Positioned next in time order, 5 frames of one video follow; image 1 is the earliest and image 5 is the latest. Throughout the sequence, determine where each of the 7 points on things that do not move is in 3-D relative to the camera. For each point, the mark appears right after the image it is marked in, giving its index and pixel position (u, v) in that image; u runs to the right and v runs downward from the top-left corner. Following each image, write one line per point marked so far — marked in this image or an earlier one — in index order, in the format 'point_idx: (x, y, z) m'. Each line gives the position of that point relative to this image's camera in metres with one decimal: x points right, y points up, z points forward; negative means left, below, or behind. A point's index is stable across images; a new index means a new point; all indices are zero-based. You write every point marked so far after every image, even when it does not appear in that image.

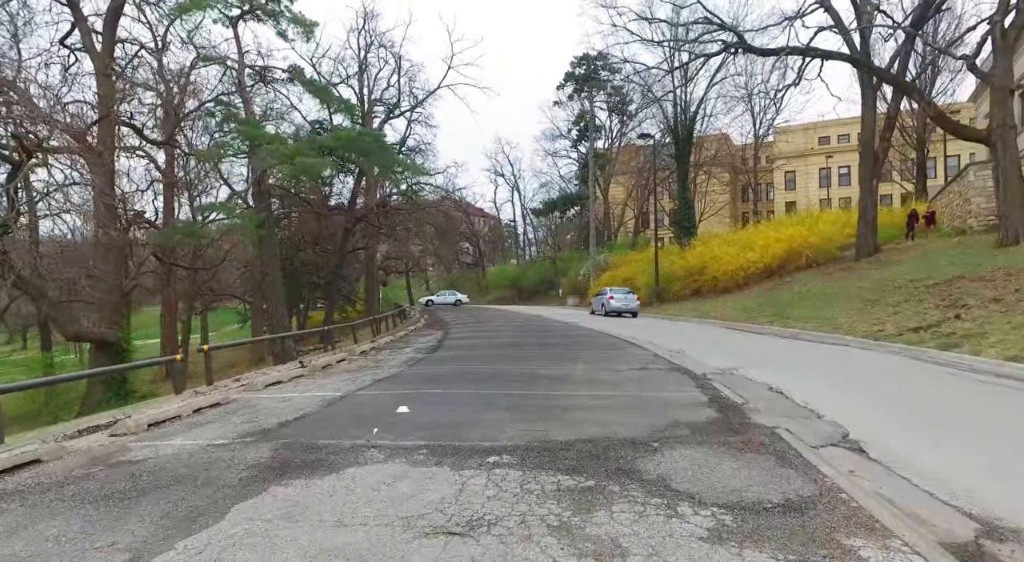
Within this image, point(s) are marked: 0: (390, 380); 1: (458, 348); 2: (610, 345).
0: (-1.8, -1.4, +9.0) m
1: (-1.2, -1.6, +14.2) m
2: (+2.2, -1.4, +13.7) m
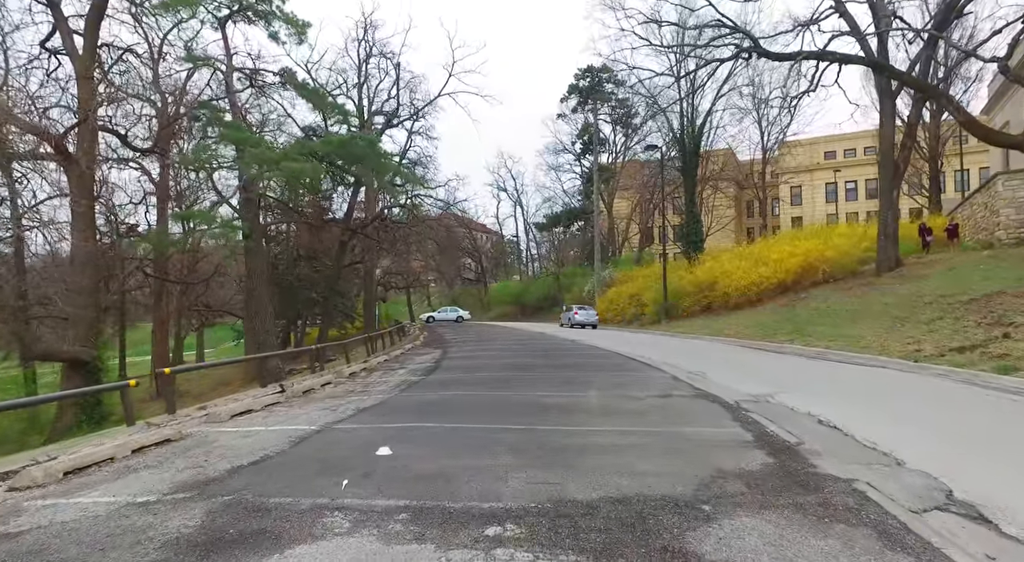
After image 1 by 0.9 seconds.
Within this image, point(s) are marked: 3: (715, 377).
0: (-1.7, -1.6, +7.8) m
1: (-1.2, -1.9, +13.1) m
2: (+2.2, -1.7, +12.5) m
3: (+3.7, -1.8, +11.3) m
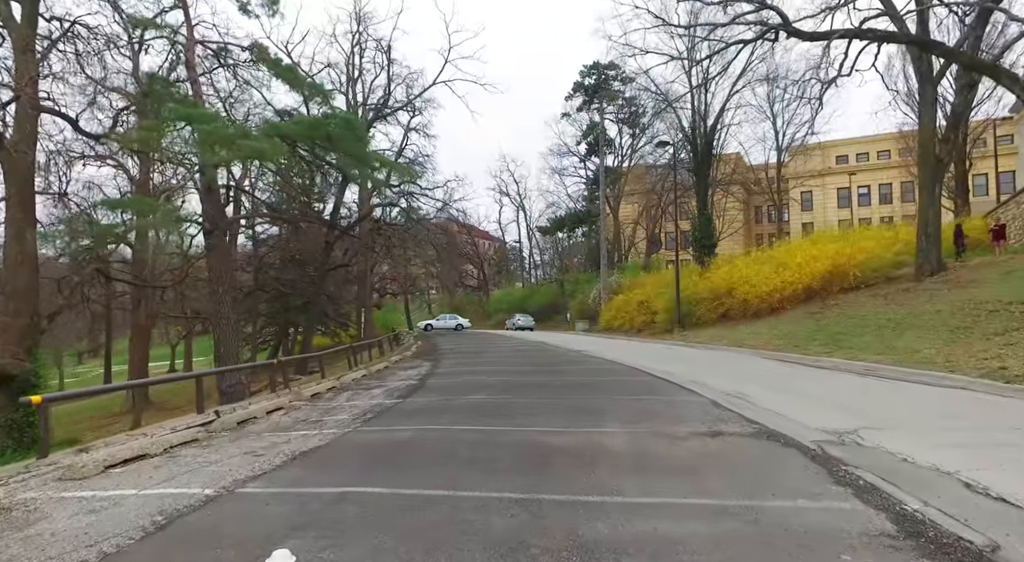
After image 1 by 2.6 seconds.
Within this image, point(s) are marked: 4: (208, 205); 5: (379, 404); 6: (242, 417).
0: (-1.8, -1.6, +5.6) m
1: (-1.2, -1.9, +10.9) m
2: (+2.2, -1.8, +10.3) m
3: (+3.7, -1.8, +9.1) m
4: (-7.2, +1.8, +14.6) m
5: (-2.0, -1.8, +9.2) m
6: (-3.5, -1.7, +8.0) m
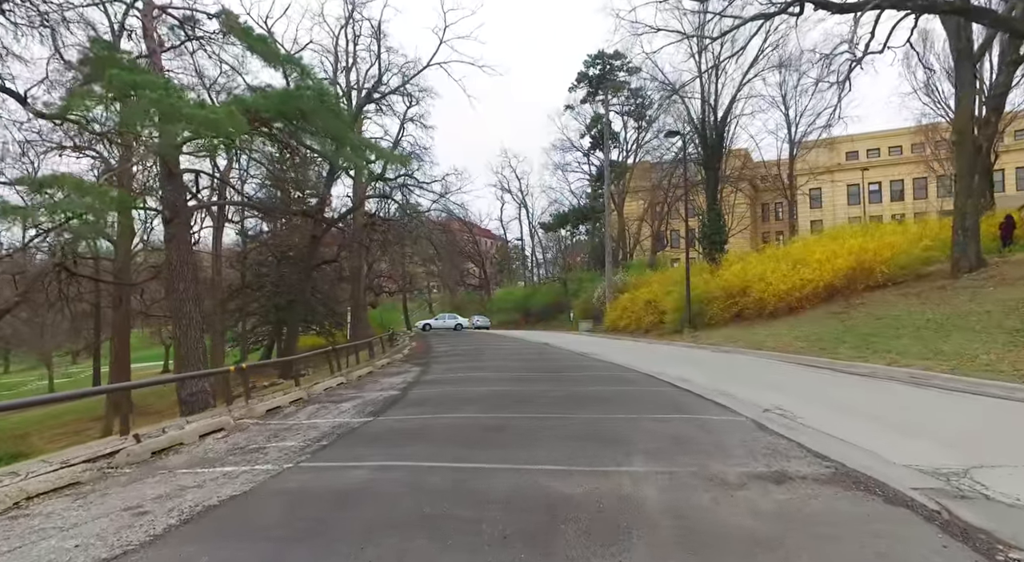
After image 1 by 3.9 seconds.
0: (-1.9, -1.5, +4.0) m
1: (-1.2, -1.8, +9.2) m
2: (+2.1, -1.7, +8.6) m
3: (+3.6, -1.7, +7.4) m
4: (-7.2, +1.9, +13.0) m
5: (-2.0, -1.7, +7.5) m
6: (-3.5, -1.6, +6.4) m
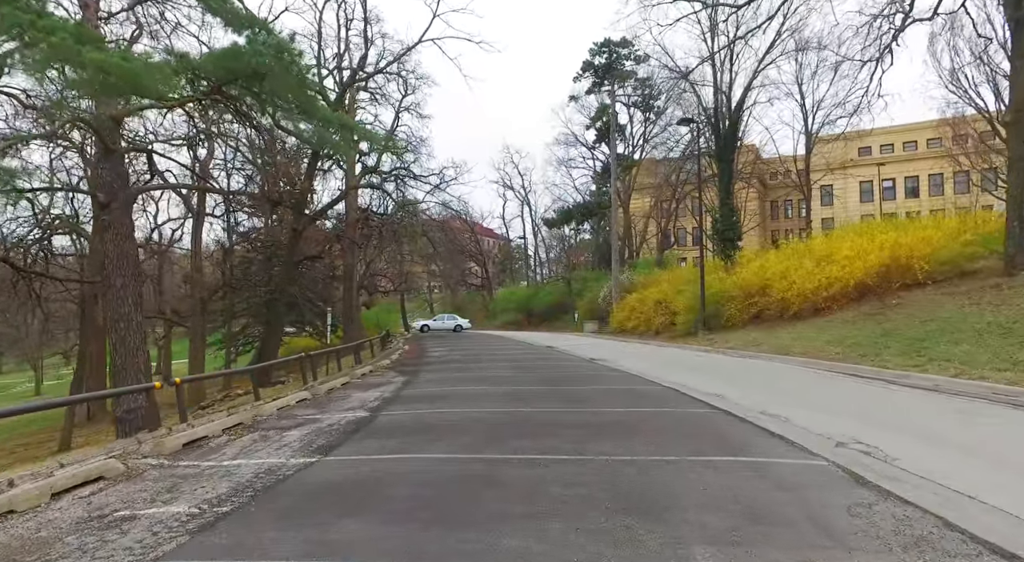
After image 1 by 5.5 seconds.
0: (-1.9, -1.4, +2.0) m
1: (-1.3, -1.7, +7.2) m
2: (+2.1, -1.6, +6.5) m
3: (+3.5, -1.6, +5.3) m
4: (-7.2, +2.0, +11.0) m
5: (-2.1, -1.7, +5.5) m
6: (-3.6, -1.6, +4.4) m
